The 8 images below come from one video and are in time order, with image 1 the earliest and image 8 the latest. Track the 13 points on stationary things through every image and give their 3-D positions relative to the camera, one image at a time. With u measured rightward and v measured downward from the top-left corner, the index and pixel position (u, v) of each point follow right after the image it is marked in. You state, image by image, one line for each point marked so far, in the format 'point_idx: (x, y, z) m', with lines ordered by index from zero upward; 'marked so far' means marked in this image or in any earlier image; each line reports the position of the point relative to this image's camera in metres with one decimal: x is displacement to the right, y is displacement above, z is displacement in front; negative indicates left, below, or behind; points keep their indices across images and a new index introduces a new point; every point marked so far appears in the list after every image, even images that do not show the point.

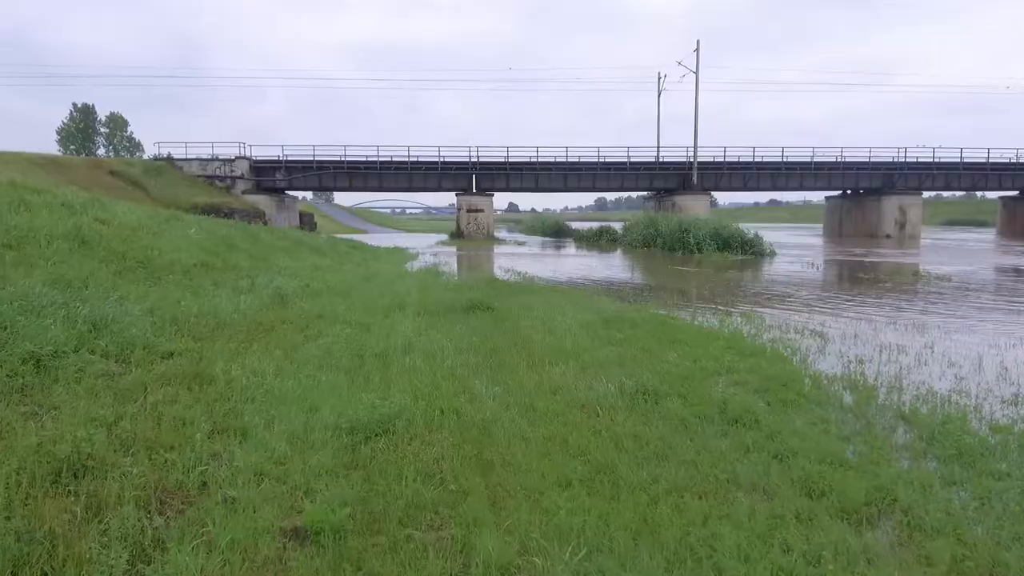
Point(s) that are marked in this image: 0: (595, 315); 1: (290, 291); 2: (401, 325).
0: (+1.3, -0.4, +11.7) m
1: (-3.4, -0.1, +11.1) m
2: (-1.5, -0.5, +10.1) m
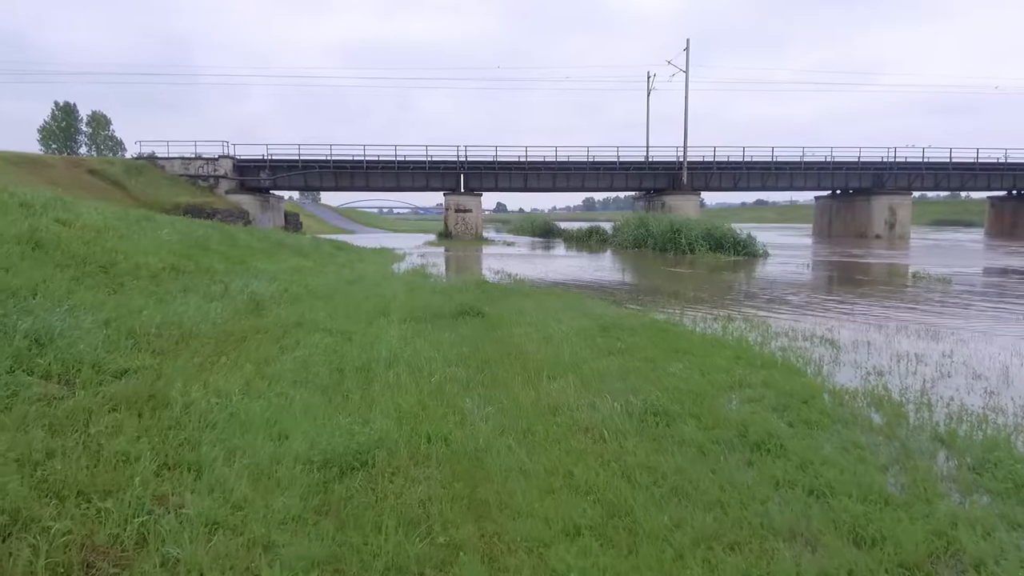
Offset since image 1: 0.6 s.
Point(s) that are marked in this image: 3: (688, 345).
0: (+1.2, -0.5, +11.0) m
1: (-3.5, -0.1, +10.4) m
2: (-1.6, -0.6, +9.4) m
3: (+2.1, -0.7, +9.0) m
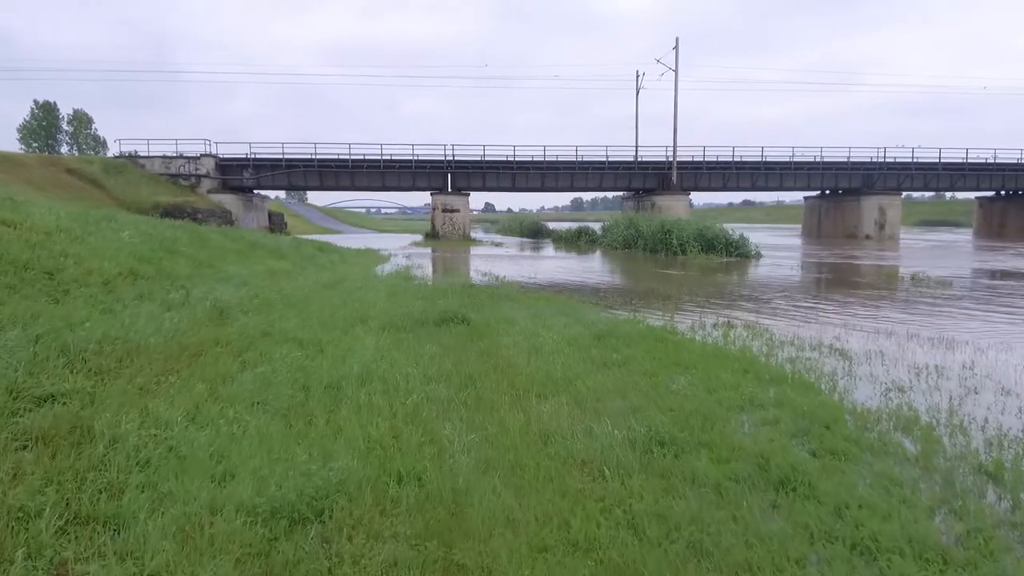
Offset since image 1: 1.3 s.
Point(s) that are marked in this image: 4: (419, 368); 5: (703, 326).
0: (+1.0, -0.6, +10.3) m
1: (-3.7, -0.2, +9.6) m
2: (-1.8, -0.7, +8.7) m
3: (+2.0, -0.8, +8.3) m
4: (-0.9, -0.8, +7.4) m
5: (+2.9, -0.6, +11.1) m
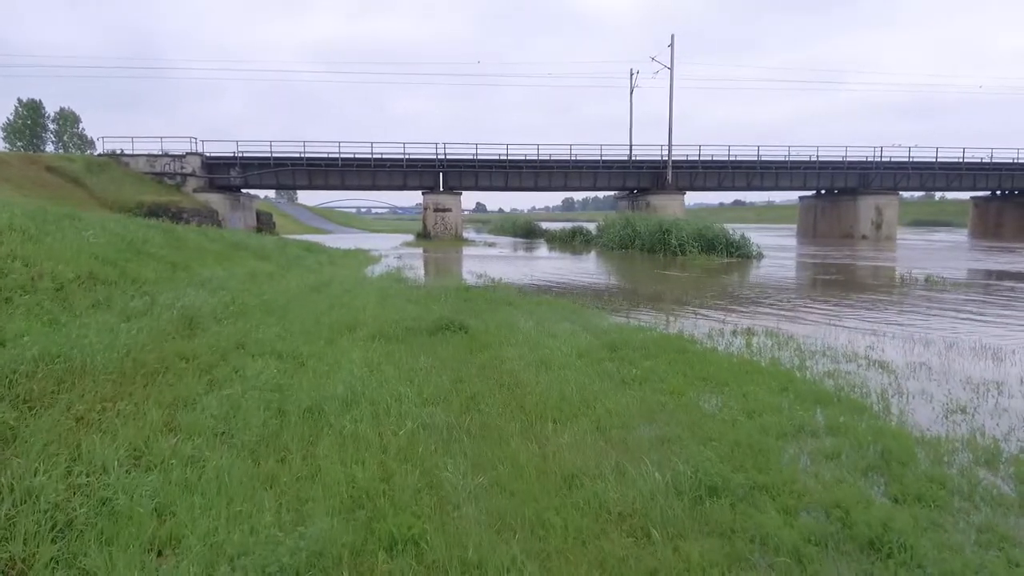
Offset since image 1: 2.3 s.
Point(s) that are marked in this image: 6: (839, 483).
0: (+1.0, -0.6, +9.4) m
1: (-3.6, -0.3, +8.6) m
2: (-1.7, -0.7, +7.7) m
3: (+2.0, -0.8, +7.4) m
4: (-0.9, -0.9, +6.5) m
5: (+2.9, -0.6, +10.2) m
6: (+2.0, -1.2, +4.4) m
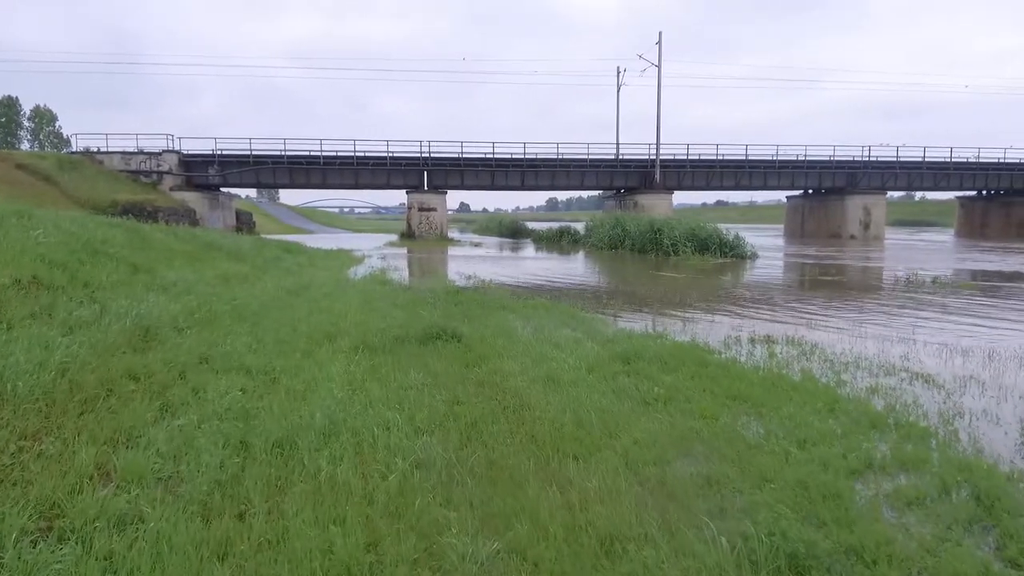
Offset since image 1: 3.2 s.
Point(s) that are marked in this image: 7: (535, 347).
0: (+1.0, -0.7, +8.5) m
1: (-3.6, -0.3, +7.6) m
2: (-1.7, -0.8, +6.8) m
3: (+2.1, -0.9, +6.5) m
4: (-0.8, -0.9, +5.6) m
5: (+2.8, -0.7, +9.3) m
6: (+2.1, -1.2, +3.5) m
7: (+0.3, -0.7, +8.5) m
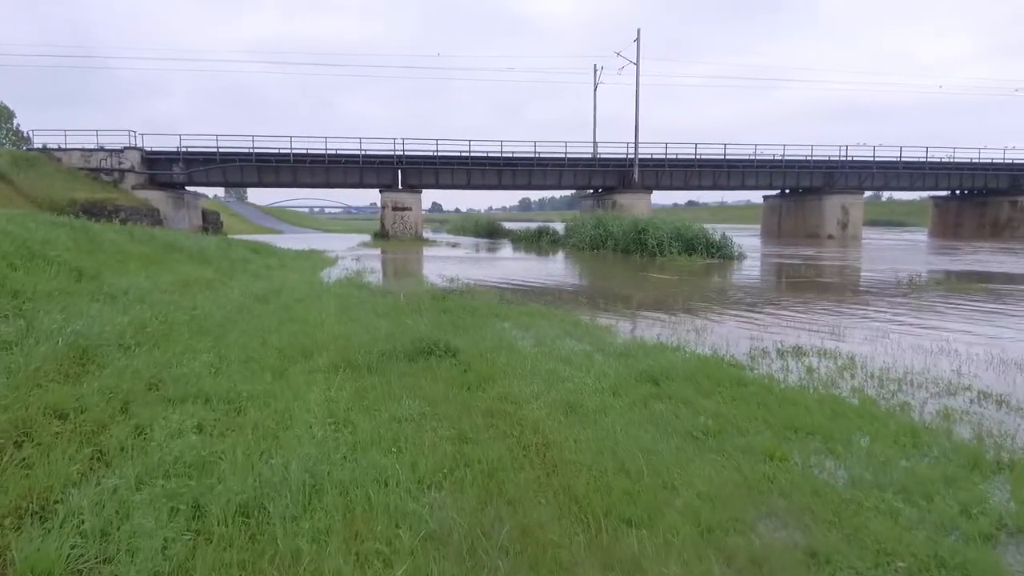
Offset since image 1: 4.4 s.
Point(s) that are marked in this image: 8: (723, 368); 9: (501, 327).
0: (+1.1, -0.8, +7.5) m
1: (-3.5, -0.4, +6.4) m
2: (-1.6, -0.9, +5.6) m
3: (+2.2, -1.0, +5.5) m
4: (-0.7, -1.0, +4.5) m
5: (+2.9, -0.7, +8.3) m
6: (+2.3, -1.3, +2.5) m
7: (+0.3, -0.8, +7.4) m
8: (+2.1, -0.8, +7.4) m
9: (-0.2, -0.5, +10.2) m
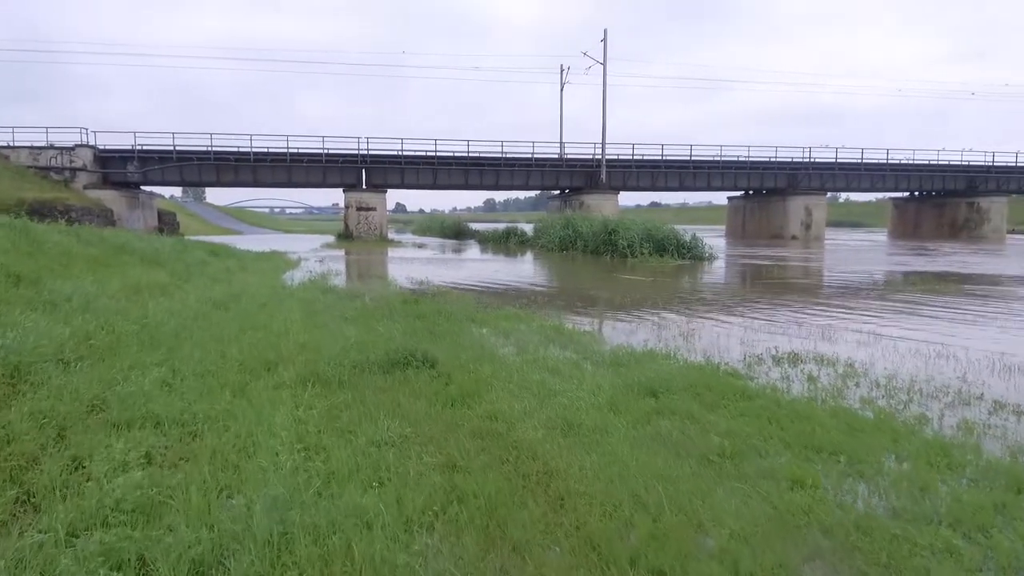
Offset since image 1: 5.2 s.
0: (+0.9, -0.8, +7.0) m
1: (-3.6, -0.5, +5.7) m
2: (-1.6, -0.9, +5.0) m
3: (+2.1, -1.0, +5.1) m
4: (-0.7, -1.1, +3.9) m
5: (+2.7, -0.8, +7.9) m
6: (+2.4, -1.3, +2.1) m
7: (+0.2, -0.8, +6.9) m
8: (+2.0, -0.8, +6.9) m
9: (-0.4, -0.6, +9.6) m
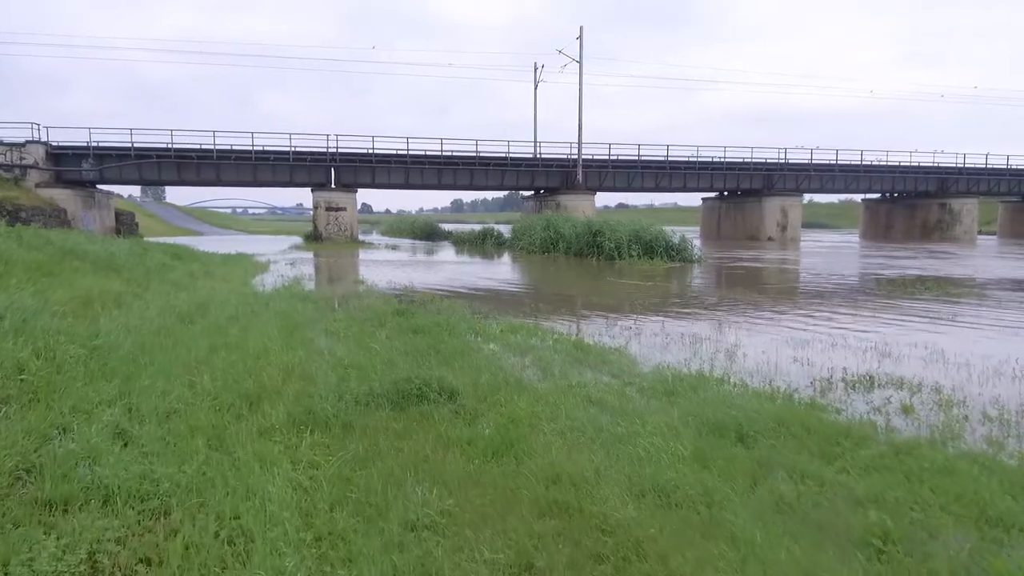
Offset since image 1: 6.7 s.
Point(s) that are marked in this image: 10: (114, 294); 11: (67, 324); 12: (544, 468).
0: (+1.2, -0.9, +5.7) m
1: (-3.2, -0.6, +4.2) m
2: (-1.2, -1.0, +3.6) m
3: (+2.5, -1.1, +3.9) m
4: (-0.2, -1.2, +2.6) m
5: (+2.9, -0.9, +6.8) m
6: (+2.9, -1.4, +0.9) m
7: (+0.5, -0.9, +5.6) m
8: (+2.3, -0.9, +5.7) m
9: (-0.2, -0.7, +8.3) m
10: (-5.2, -0.1, +9.7) m
11: (-4.3, -0.3, +7.2) m
12: (+0.2, -1.0, +4.3) m
